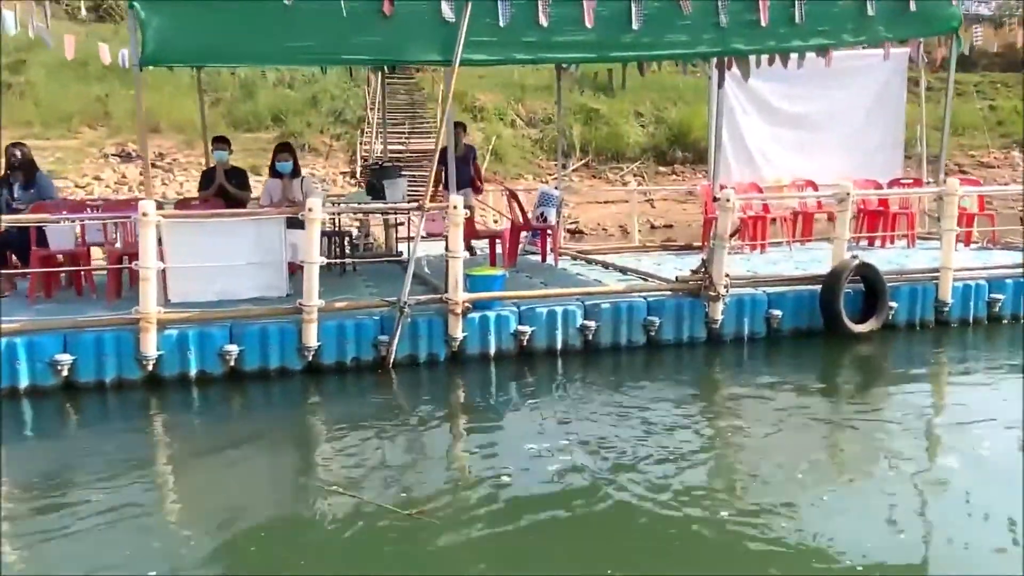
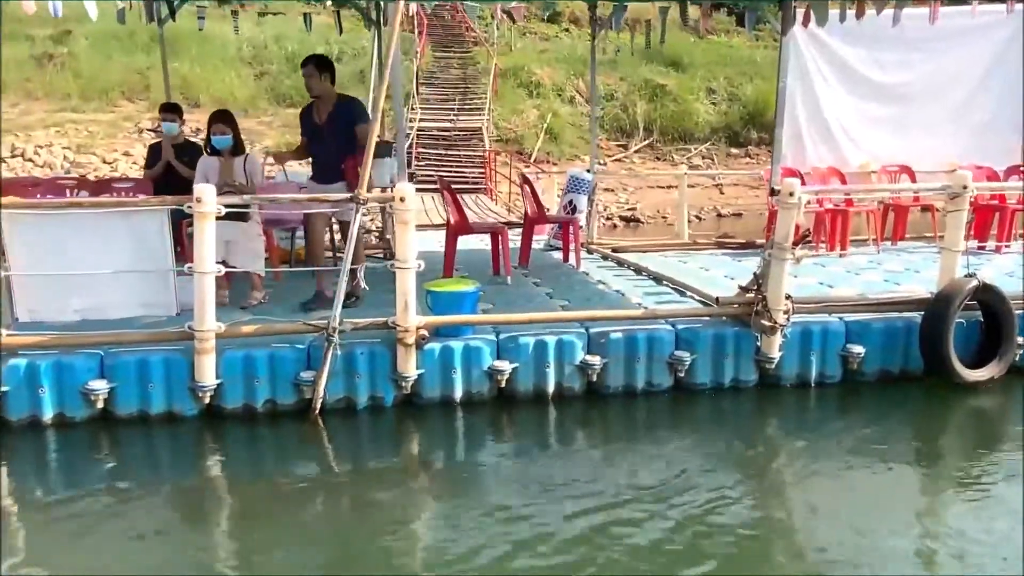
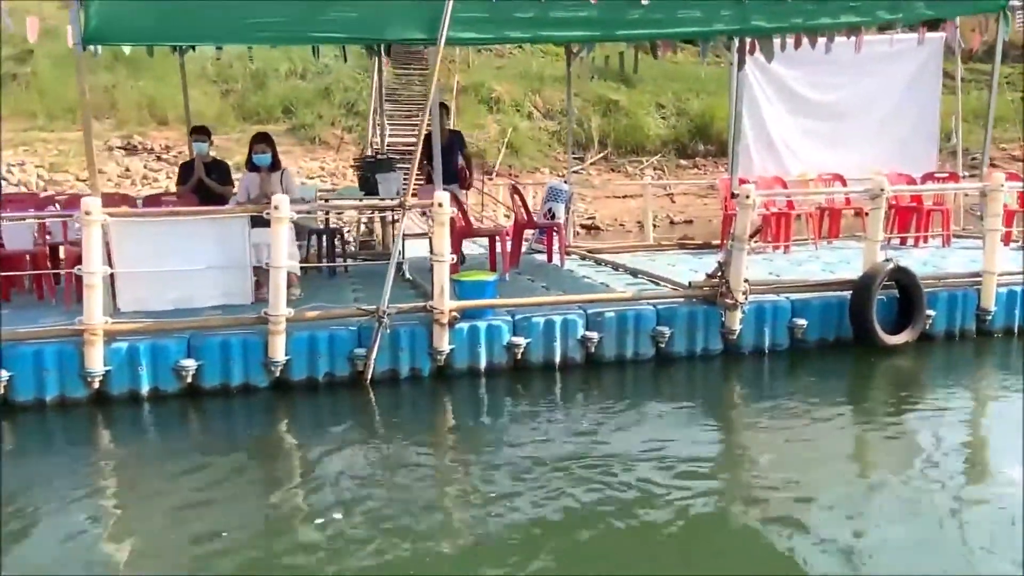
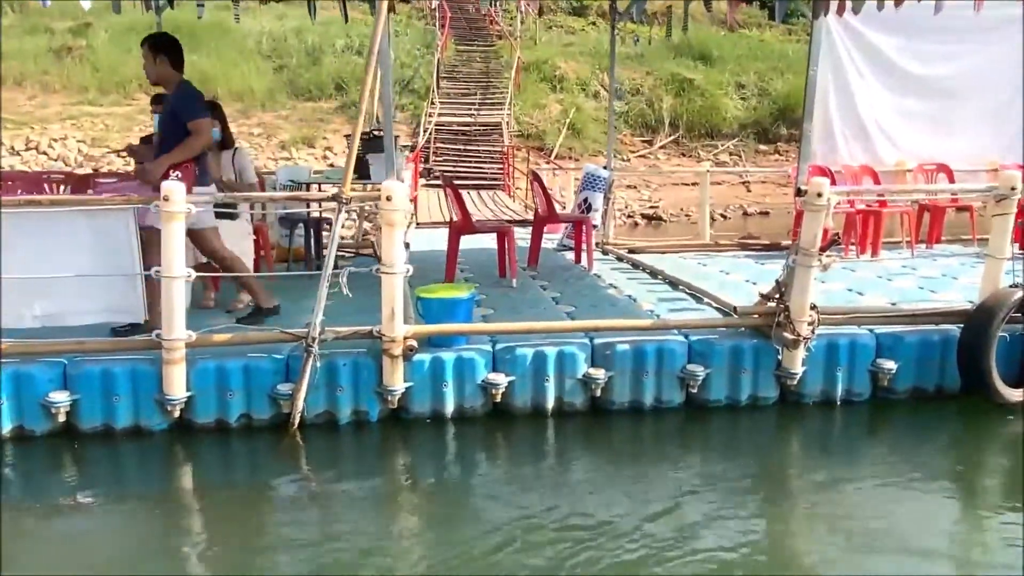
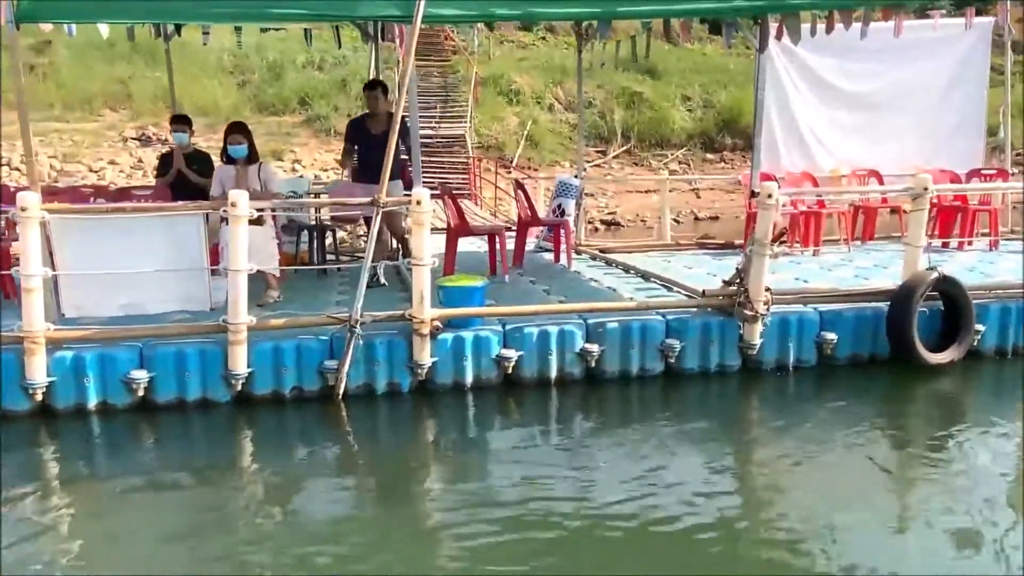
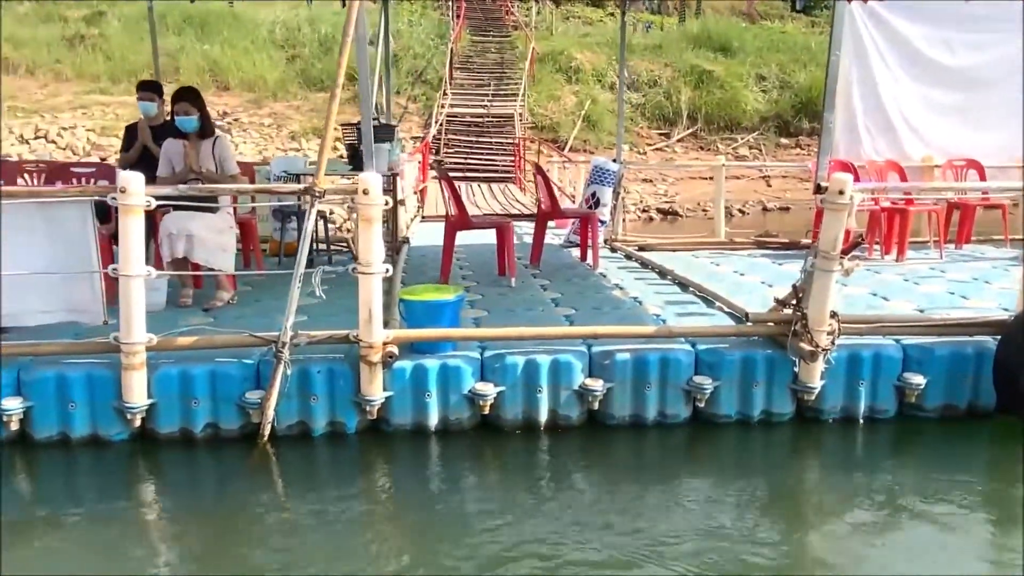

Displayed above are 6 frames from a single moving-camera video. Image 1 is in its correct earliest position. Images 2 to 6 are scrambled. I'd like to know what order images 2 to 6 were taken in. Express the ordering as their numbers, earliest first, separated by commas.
3, 5, 2, 4, 6
